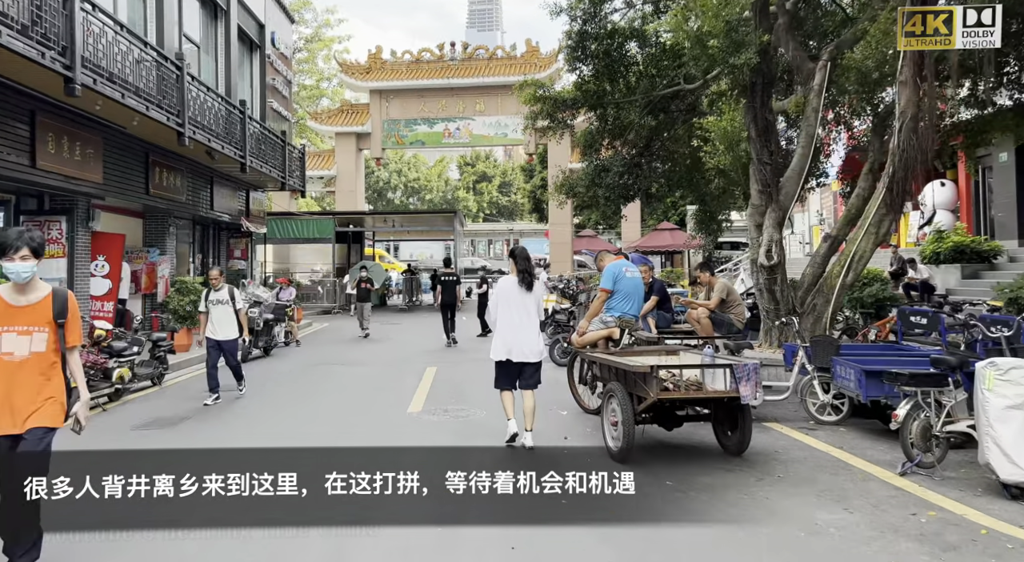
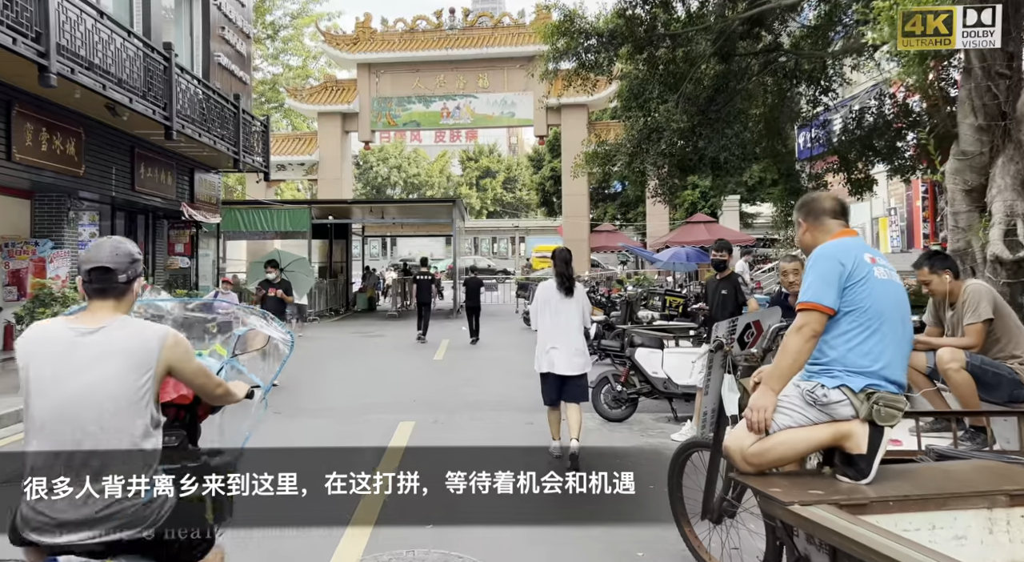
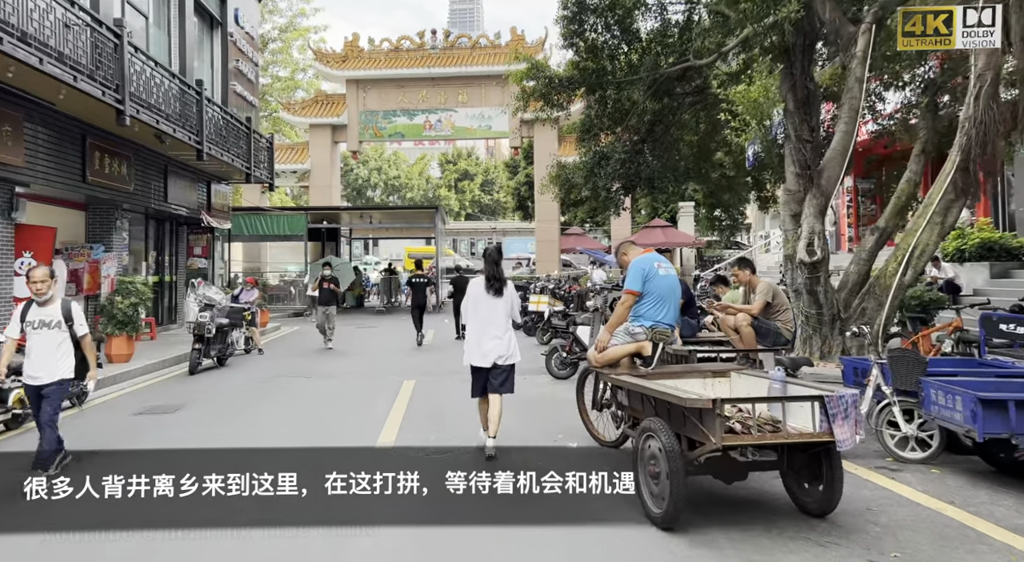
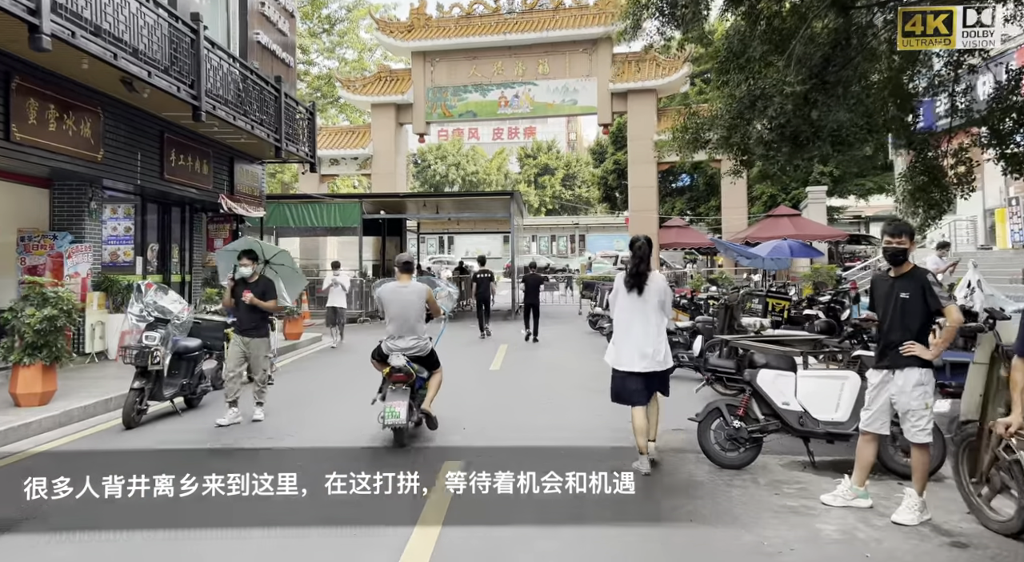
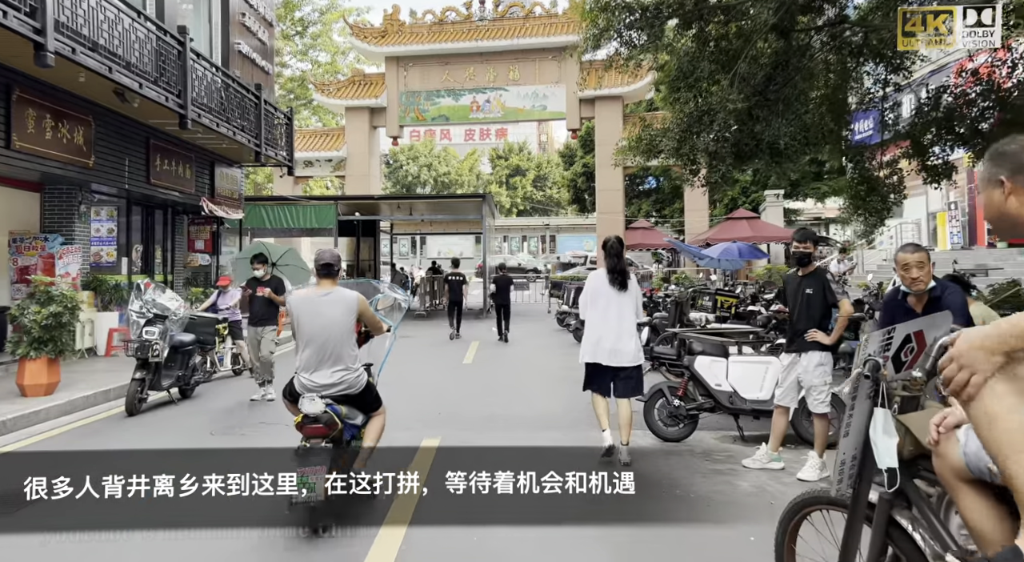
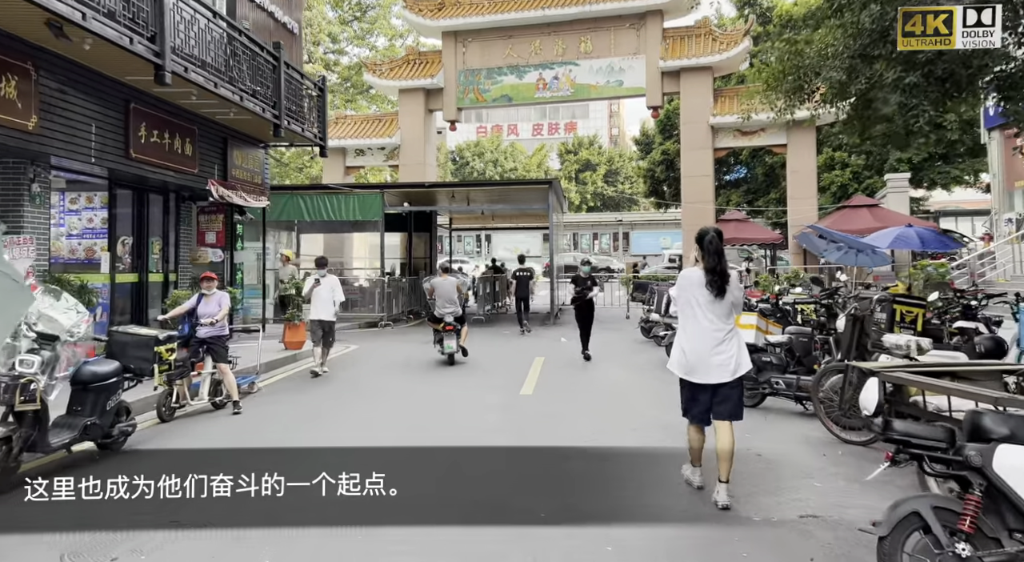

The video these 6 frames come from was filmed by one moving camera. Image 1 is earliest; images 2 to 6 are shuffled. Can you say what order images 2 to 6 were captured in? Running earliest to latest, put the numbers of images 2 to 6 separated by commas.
3, 2, 5, 4, 6
